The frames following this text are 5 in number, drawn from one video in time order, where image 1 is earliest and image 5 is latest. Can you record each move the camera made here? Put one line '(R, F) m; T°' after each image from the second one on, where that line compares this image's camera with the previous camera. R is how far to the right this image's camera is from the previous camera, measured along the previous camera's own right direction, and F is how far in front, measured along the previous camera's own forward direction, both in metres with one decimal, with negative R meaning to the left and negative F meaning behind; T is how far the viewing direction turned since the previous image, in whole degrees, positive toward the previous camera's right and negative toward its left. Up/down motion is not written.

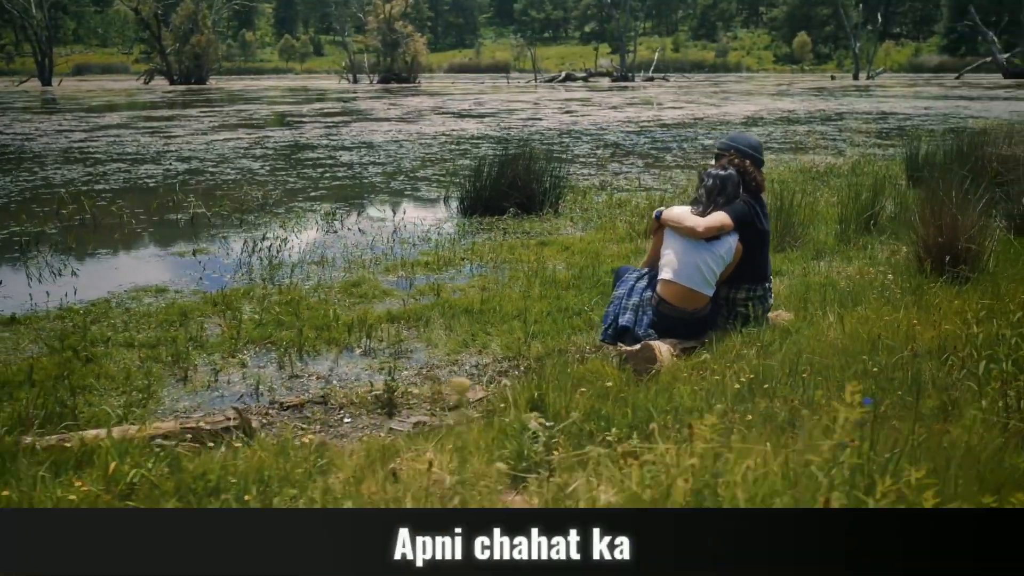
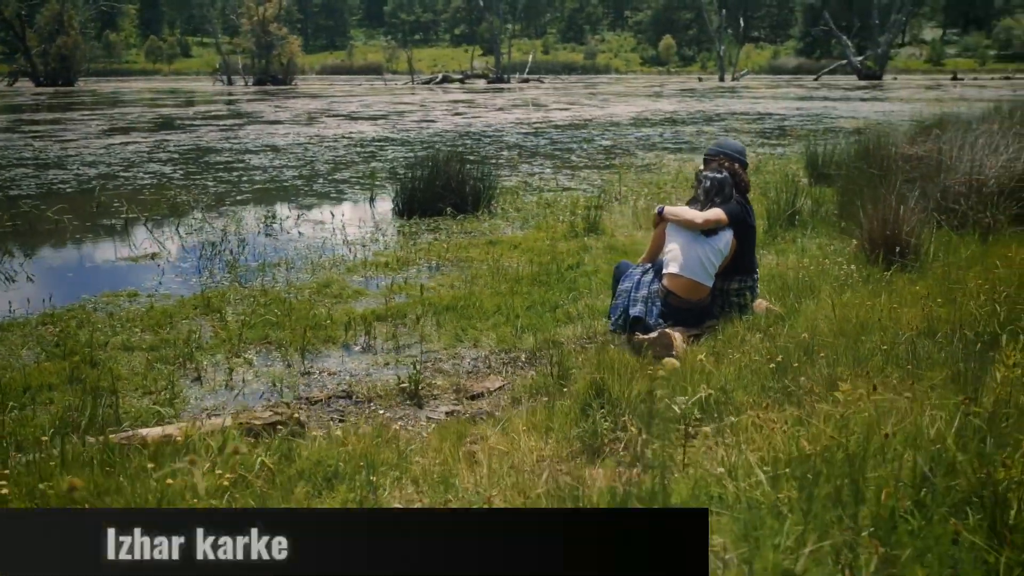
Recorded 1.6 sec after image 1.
(-0.6, -0.3) m; +7°
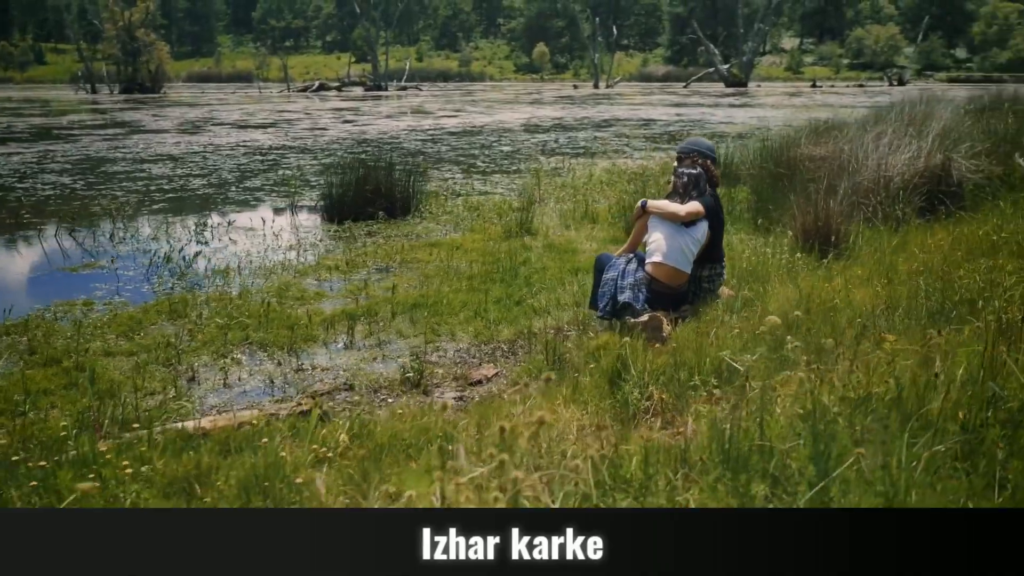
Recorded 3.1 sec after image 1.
(-0.5, -0.2) m; +7°
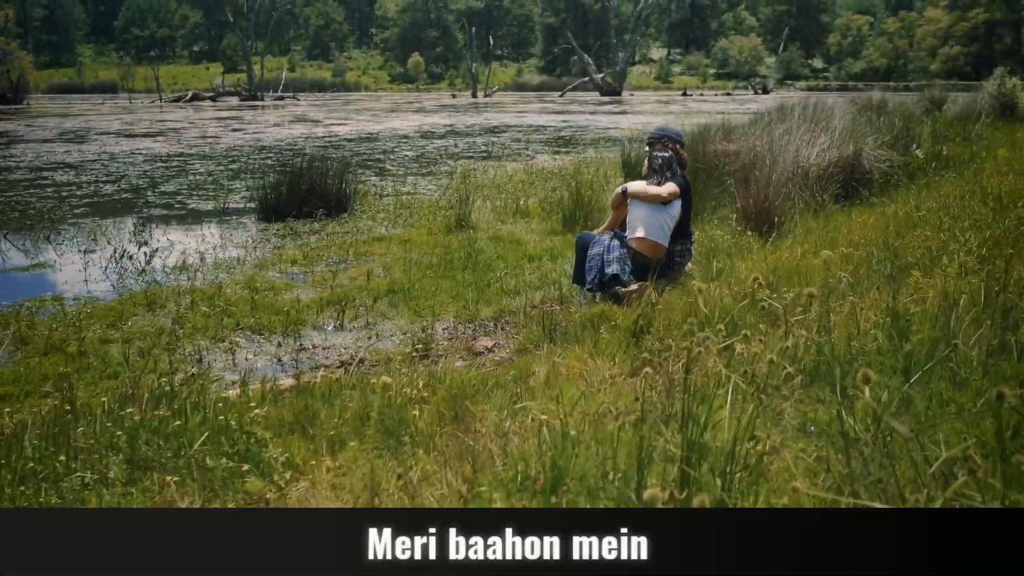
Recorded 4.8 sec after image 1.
(-0.6, -0.3) m; +7°
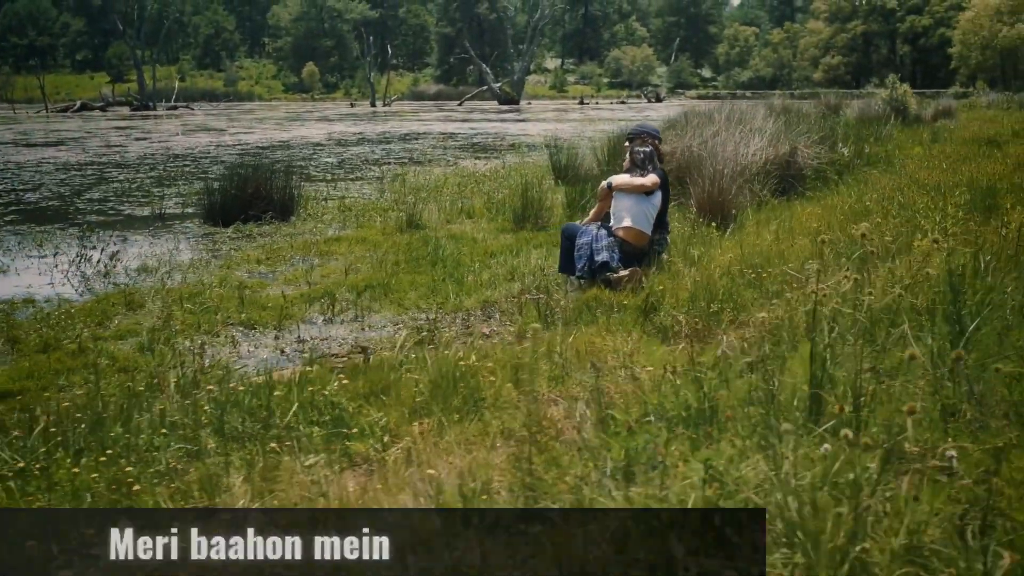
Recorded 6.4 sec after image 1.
(-0.5, -0.2) m; +6°
